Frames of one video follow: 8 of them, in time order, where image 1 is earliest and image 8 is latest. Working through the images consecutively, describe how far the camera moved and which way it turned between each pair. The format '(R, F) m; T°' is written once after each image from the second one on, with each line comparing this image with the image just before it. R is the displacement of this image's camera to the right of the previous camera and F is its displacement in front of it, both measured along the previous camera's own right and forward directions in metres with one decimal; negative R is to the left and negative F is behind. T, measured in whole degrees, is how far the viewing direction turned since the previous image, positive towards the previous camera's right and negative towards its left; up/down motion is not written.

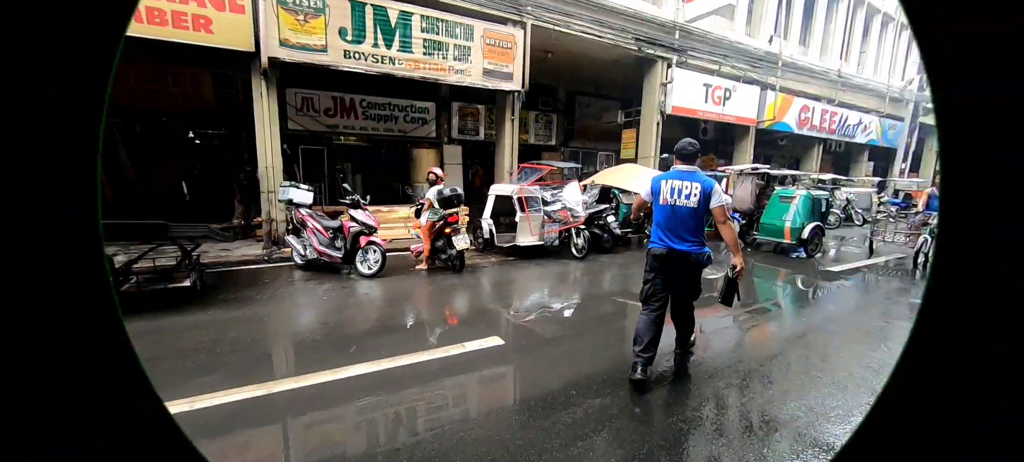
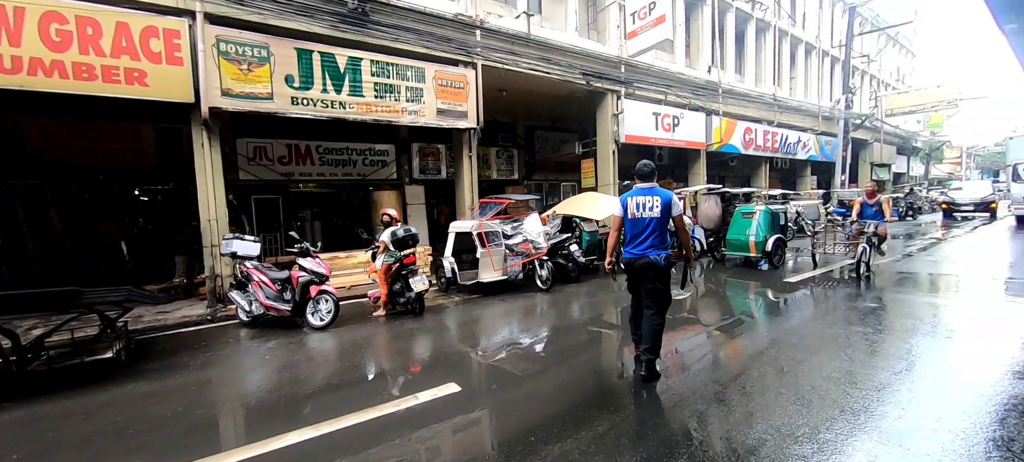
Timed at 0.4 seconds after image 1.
(+0.2, +0.1) m; +4°
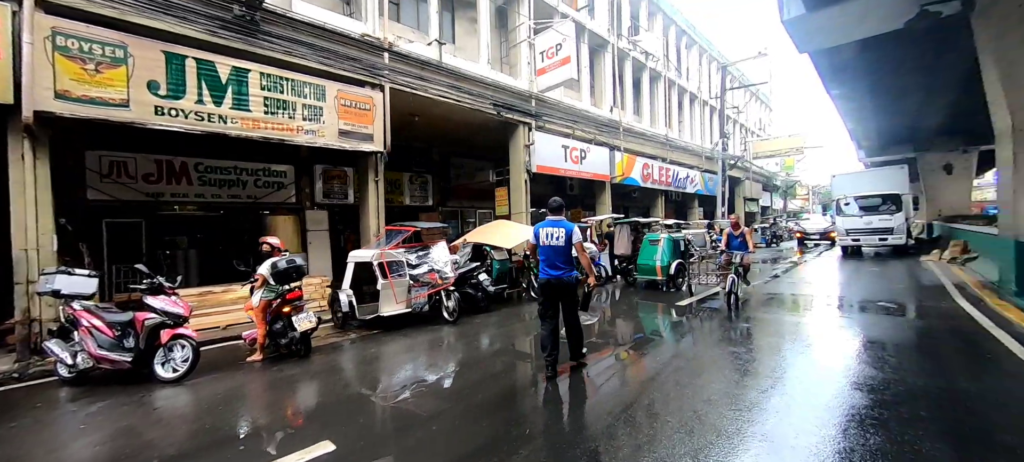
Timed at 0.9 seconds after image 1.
(+0.2, +0.2) m; +11°
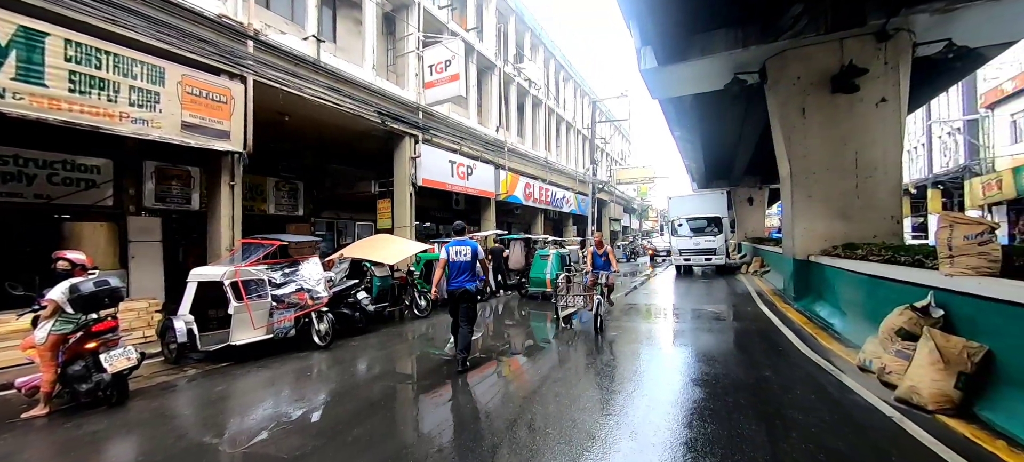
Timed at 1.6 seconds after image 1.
(-0.1, +0.1) m; +17°
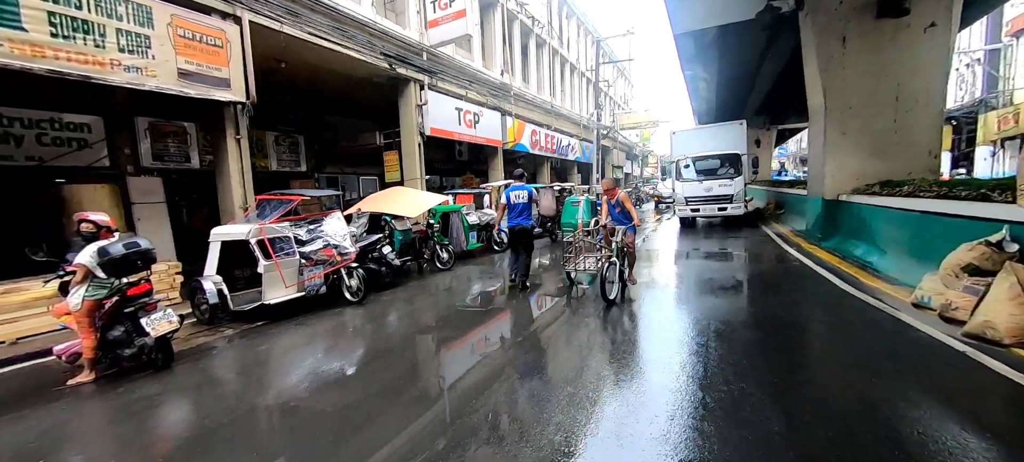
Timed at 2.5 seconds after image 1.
(-0.5, +0.2) m; +1°
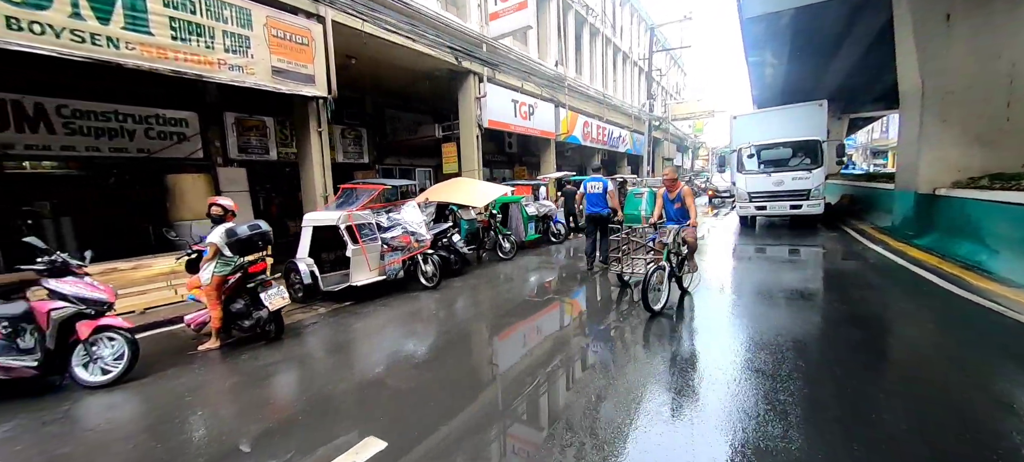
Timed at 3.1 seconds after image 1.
(-0.4, -0.1) m; -6°
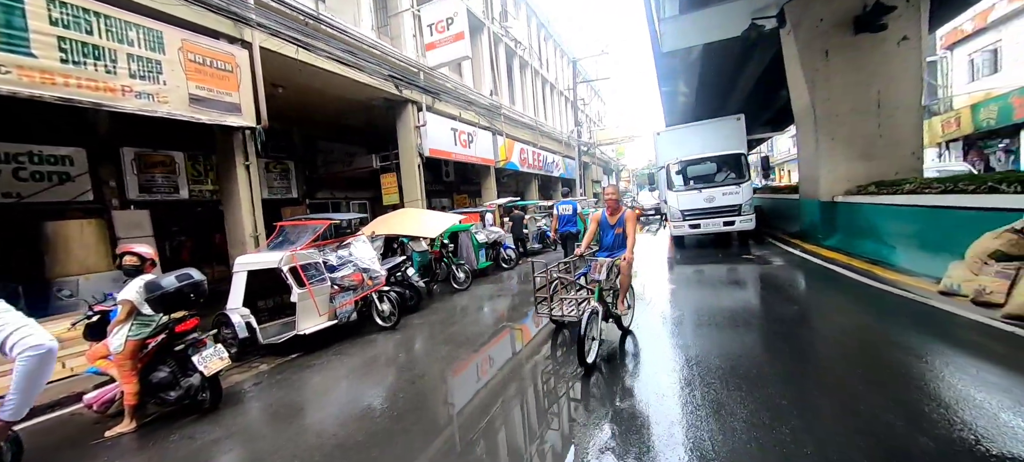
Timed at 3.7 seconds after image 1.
(-0.4, +0.2) m; +10°
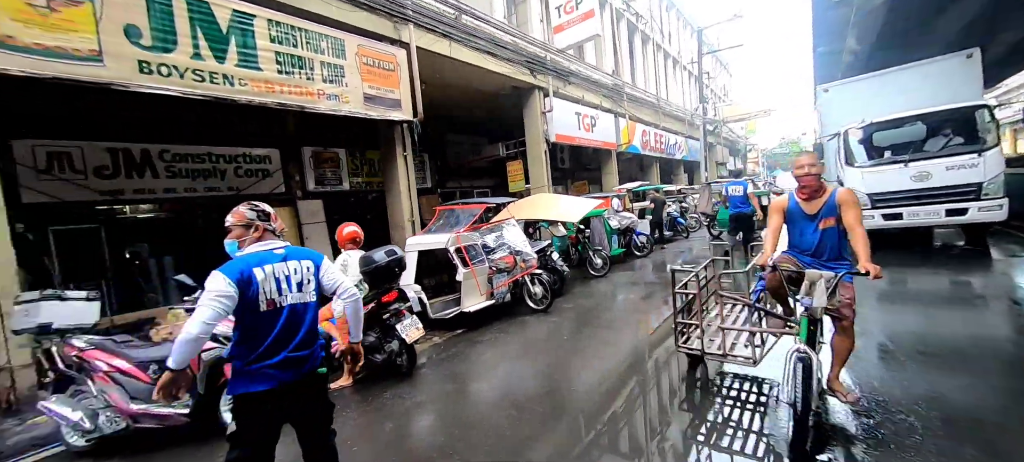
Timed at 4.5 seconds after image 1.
(-0.7, 0.0) m; -14°
